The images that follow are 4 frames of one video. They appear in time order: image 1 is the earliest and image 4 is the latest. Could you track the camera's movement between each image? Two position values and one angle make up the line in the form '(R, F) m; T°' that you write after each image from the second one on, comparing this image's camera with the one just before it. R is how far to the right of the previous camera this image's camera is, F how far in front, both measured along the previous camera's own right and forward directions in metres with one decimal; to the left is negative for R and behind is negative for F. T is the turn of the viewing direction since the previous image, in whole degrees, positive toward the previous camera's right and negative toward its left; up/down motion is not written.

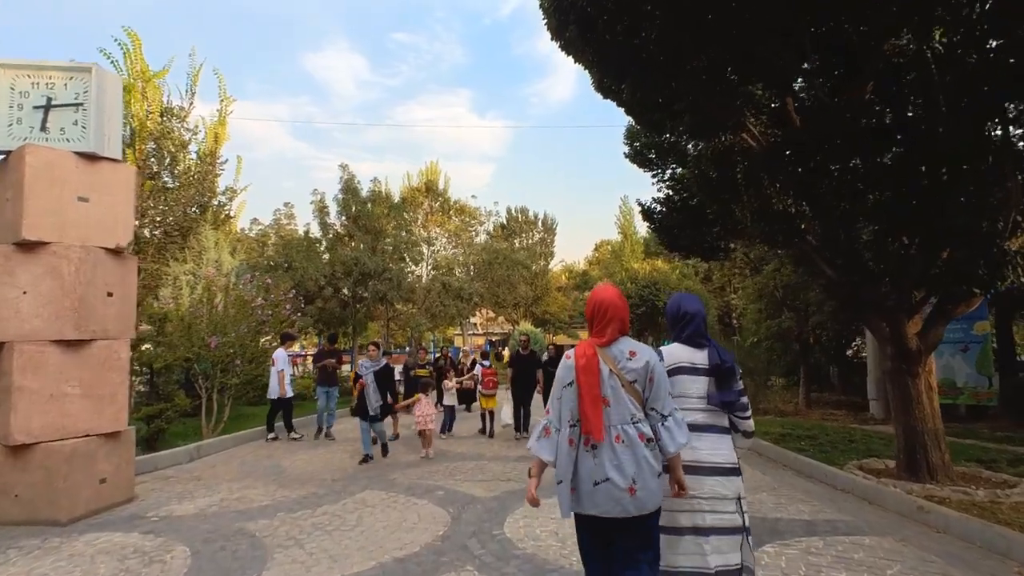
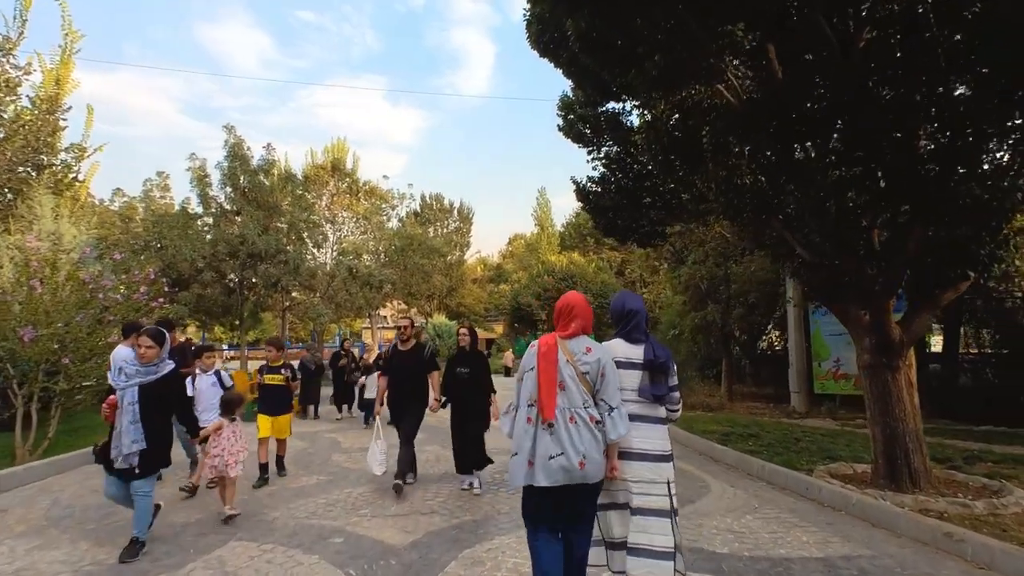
(-0.2, +1.8) m; +9°
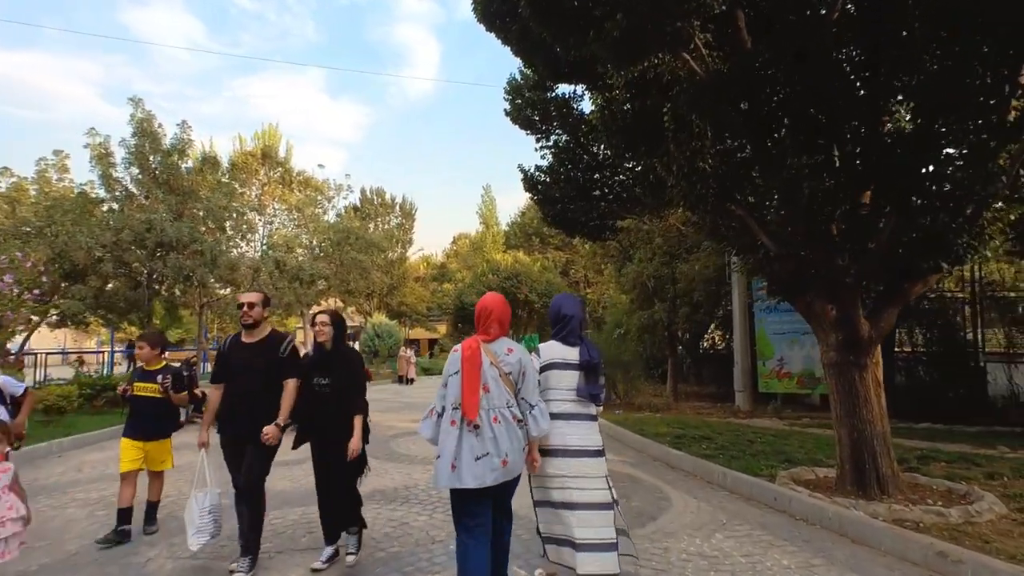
(0.0, +0.9) m; +6°
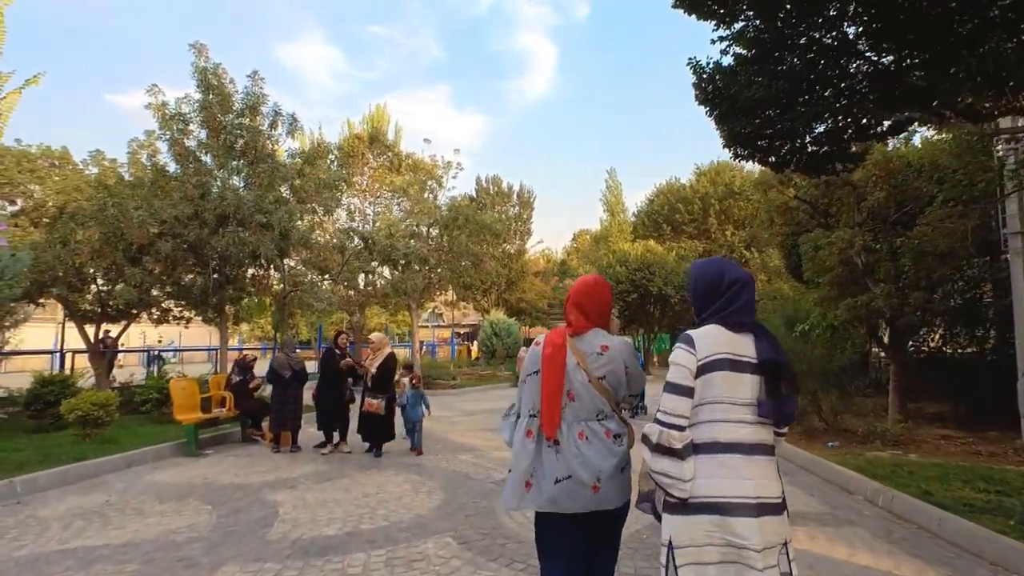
(-0.7, +4.3) m; -12°
